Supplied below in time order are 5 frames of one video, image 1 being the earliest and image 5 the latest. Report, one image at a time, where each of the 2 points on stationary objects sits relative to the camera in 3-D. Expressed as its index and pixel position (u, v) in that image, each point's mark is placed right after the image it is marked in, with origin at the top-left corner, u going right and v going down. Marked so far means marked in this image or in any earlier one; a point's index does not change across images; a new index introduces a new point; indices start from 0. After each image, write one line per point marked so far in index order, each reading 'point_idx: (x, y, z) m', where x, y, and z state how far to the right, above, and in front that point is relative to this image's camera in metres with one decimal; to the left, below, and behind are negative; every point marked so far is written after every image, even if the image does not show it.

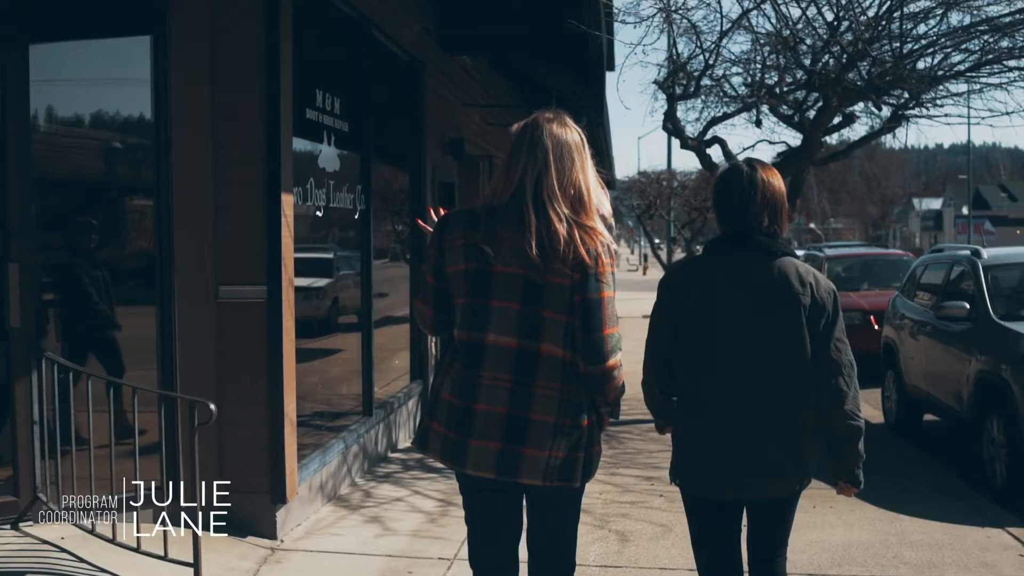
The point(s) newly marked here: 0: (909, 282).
0: (+3.8, +0.1, +10.6) m
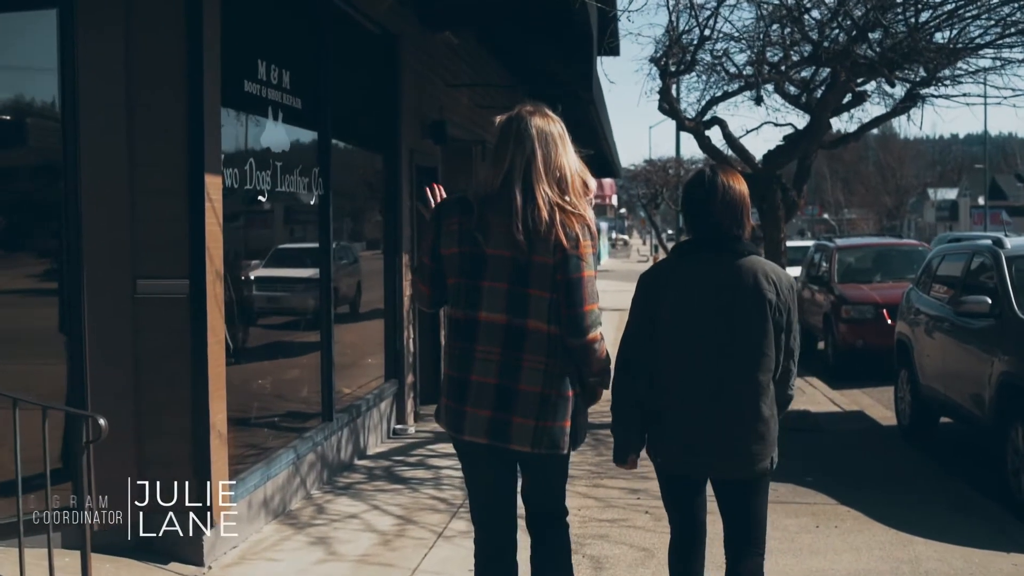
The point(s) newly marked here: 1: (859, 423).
0: (+3.7, +0.1, +9.8) m
1: (+3.2, -1.3, +10.1) m
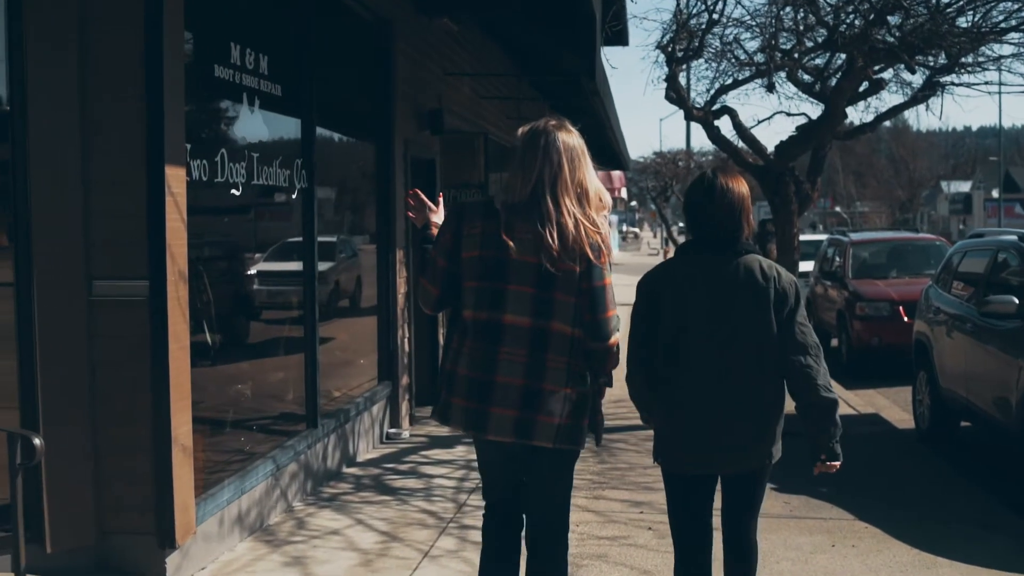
0: (+3.7, +0.2, +9.4) m
1: (+3.2, -1.2, +9.7) m
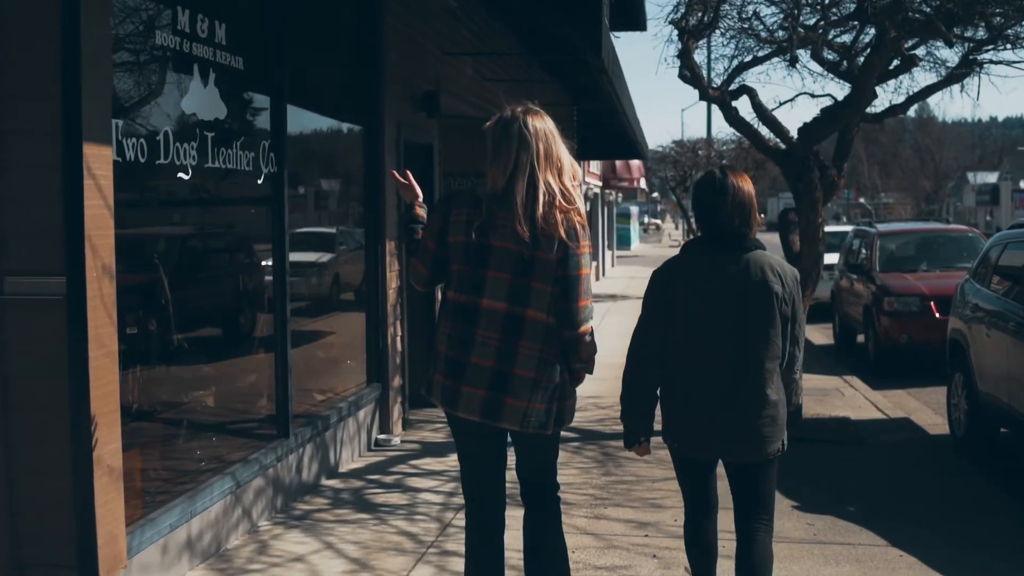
0: (+3.7, +0.2, +8.6) m
1: (+3.2, -1.2, +8.9) m
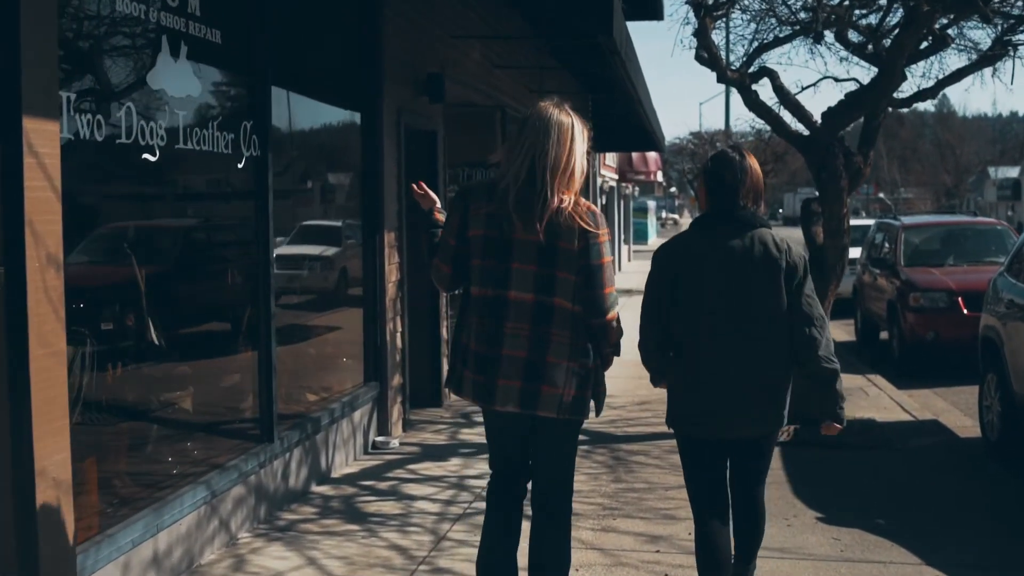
0: (+3.8, +0.2, +8.1) m
1: (+3.3, -1.2, +8.5) m
